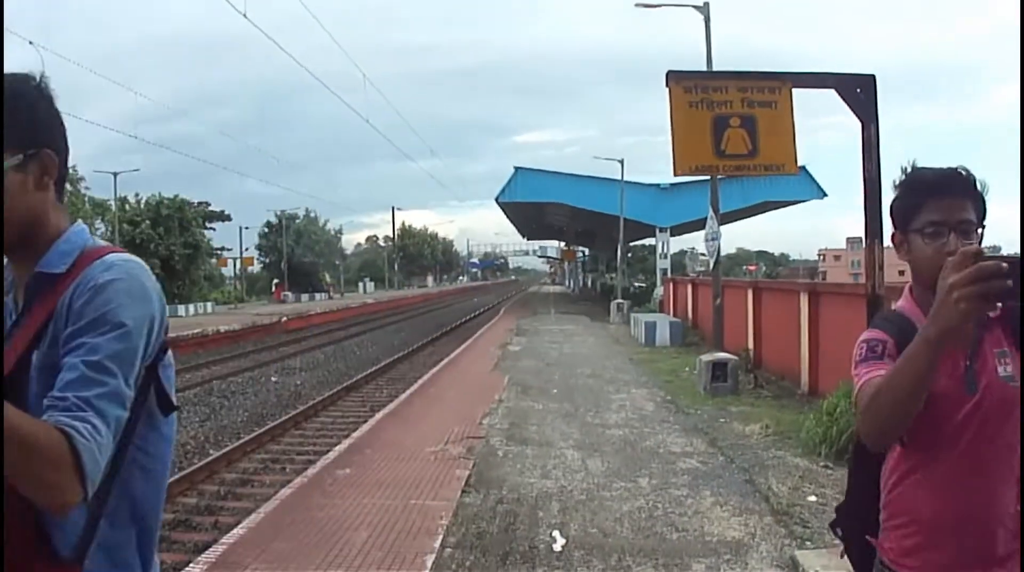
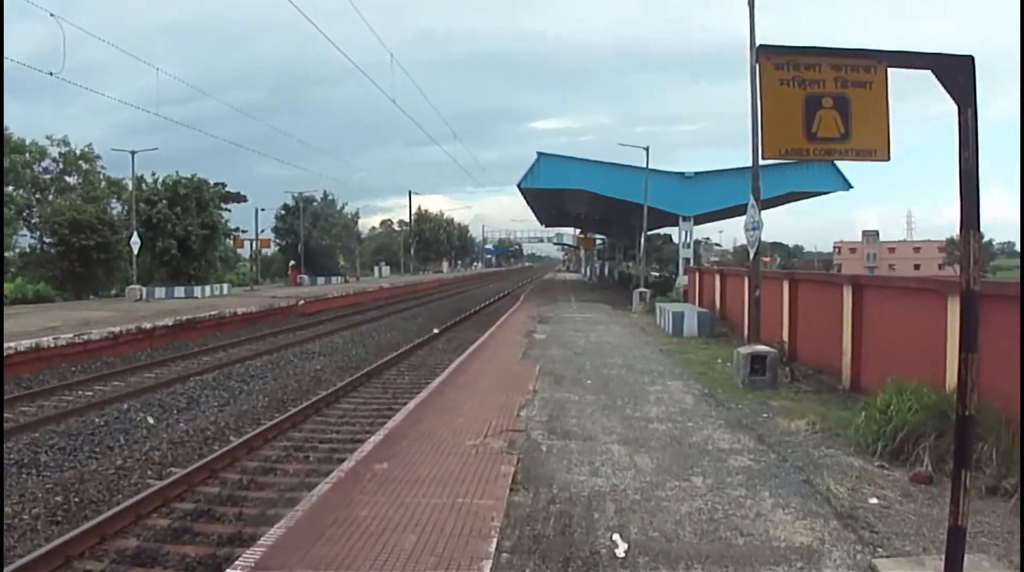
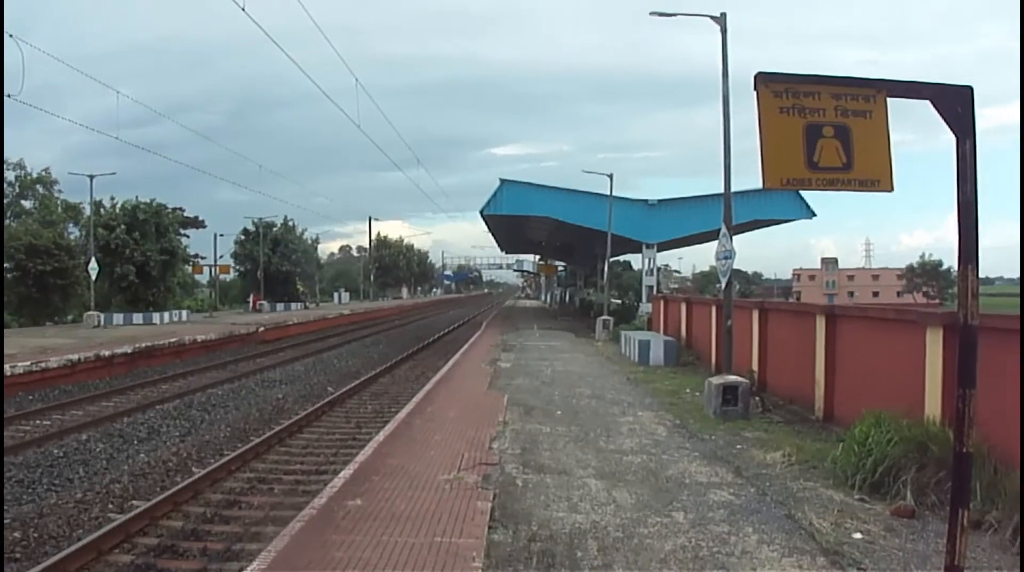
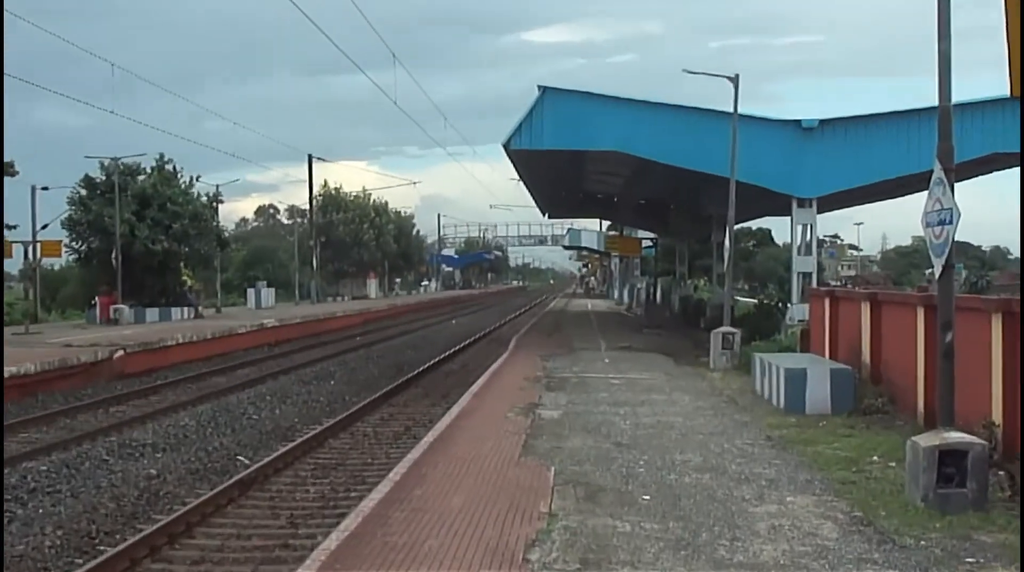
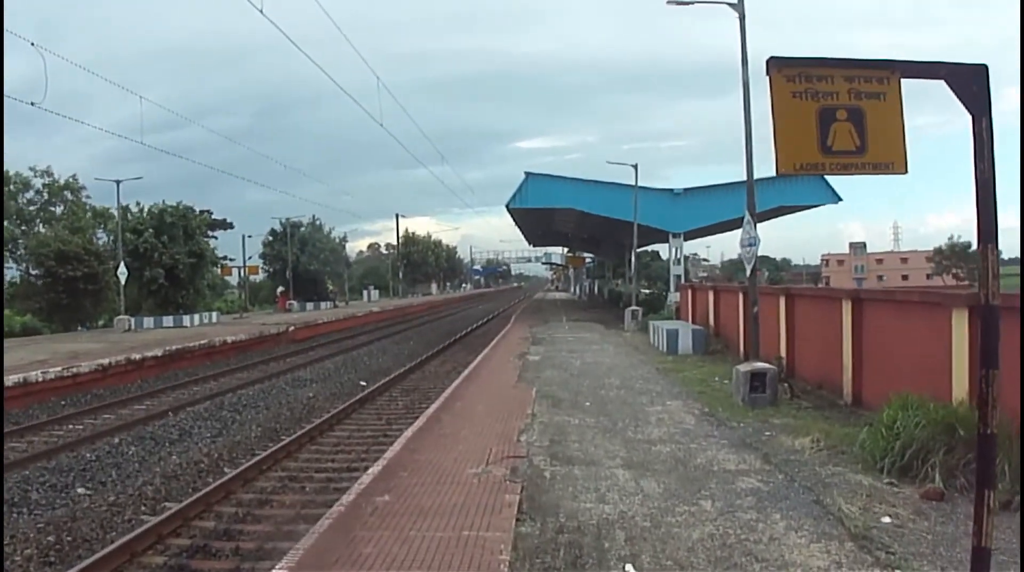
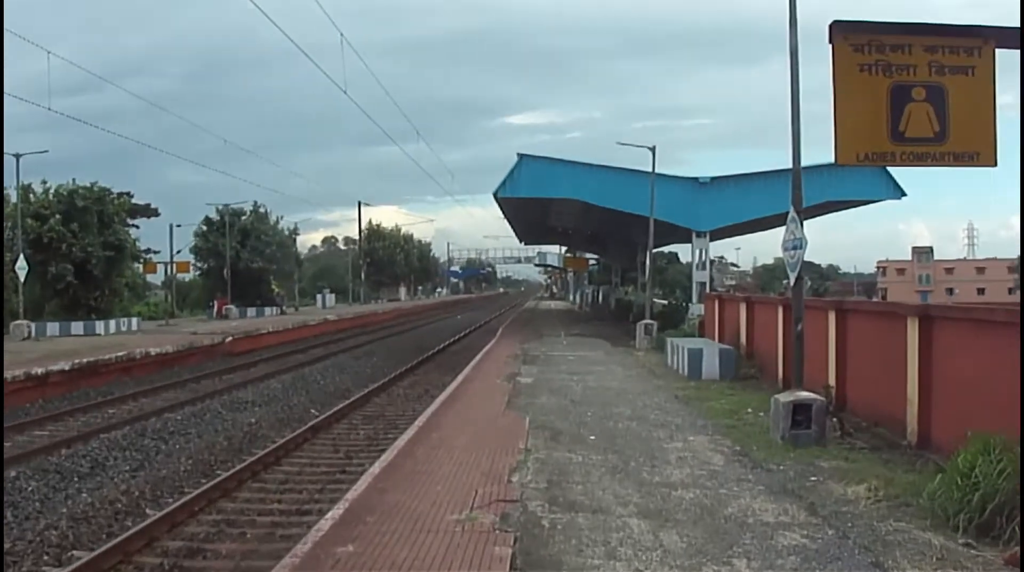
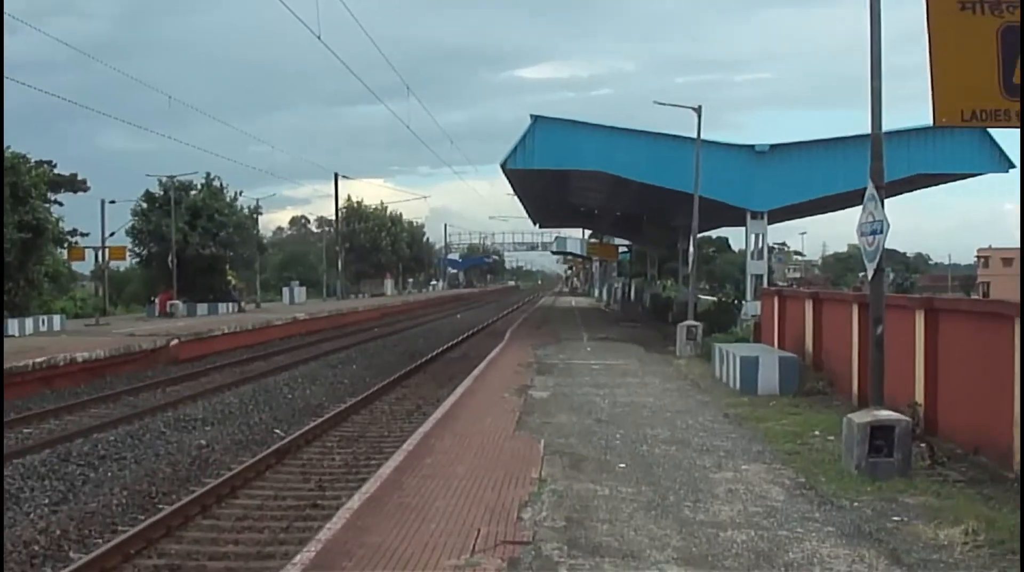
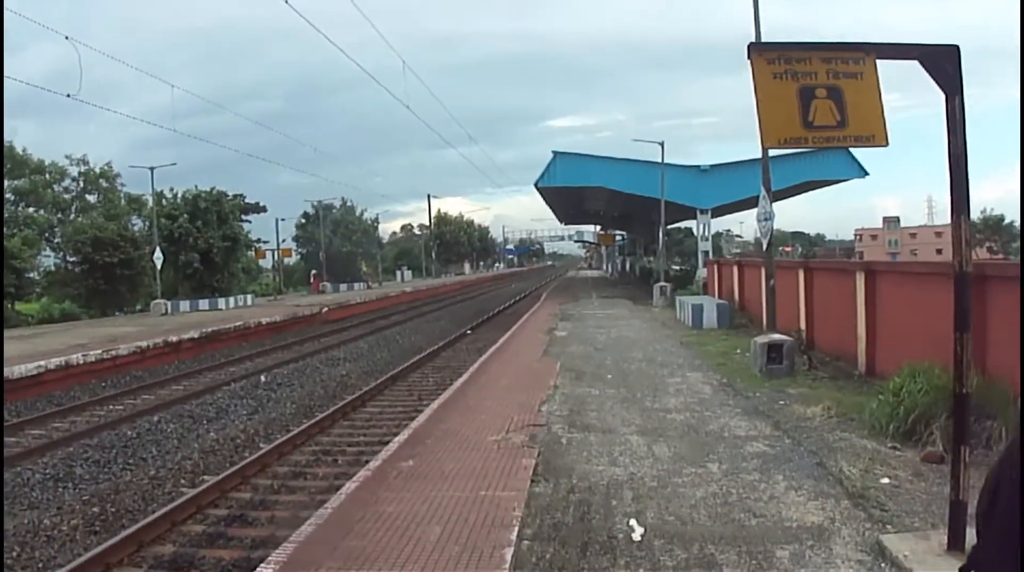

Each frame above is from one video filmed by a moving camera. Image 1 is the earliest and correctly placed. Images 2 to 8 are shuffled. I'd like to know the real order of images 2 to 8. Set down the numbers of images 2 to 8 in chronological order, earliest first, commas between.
8, 2, 5, 3, 6, 7, 4
